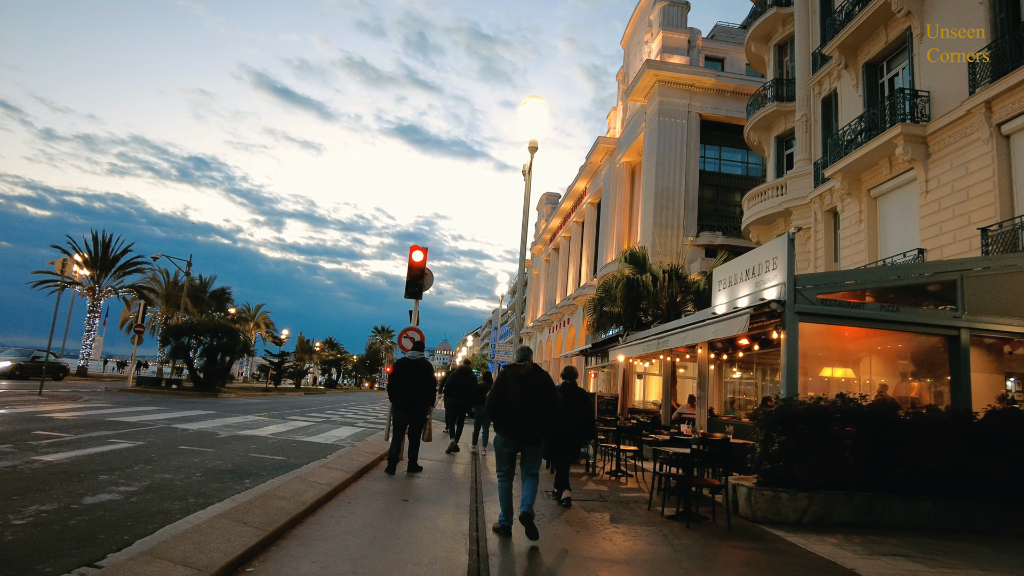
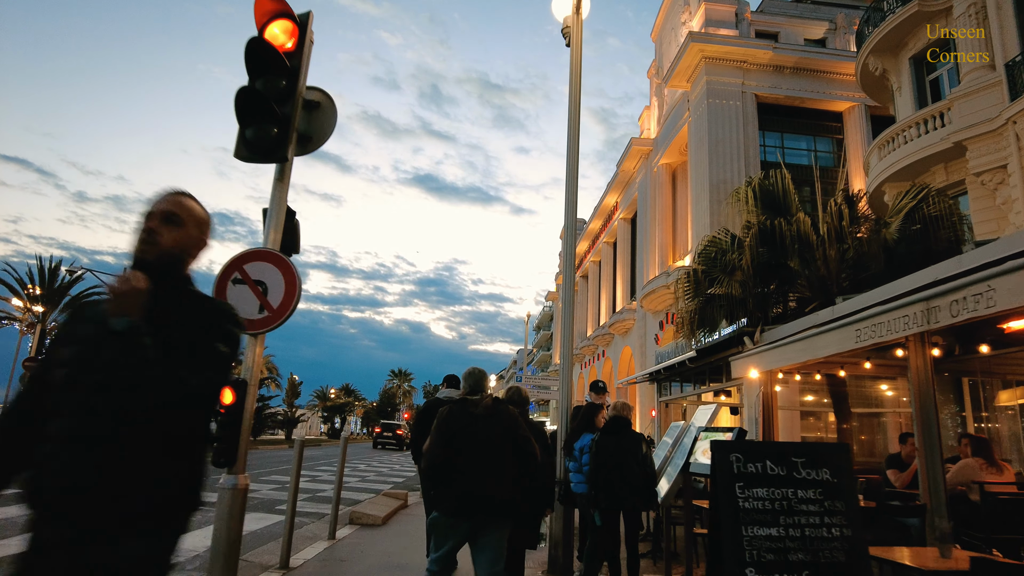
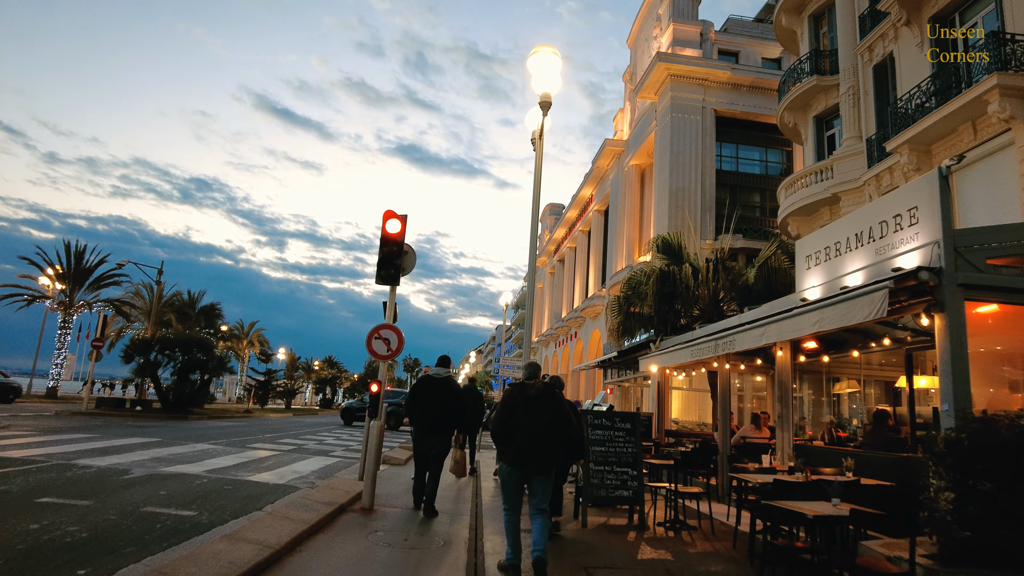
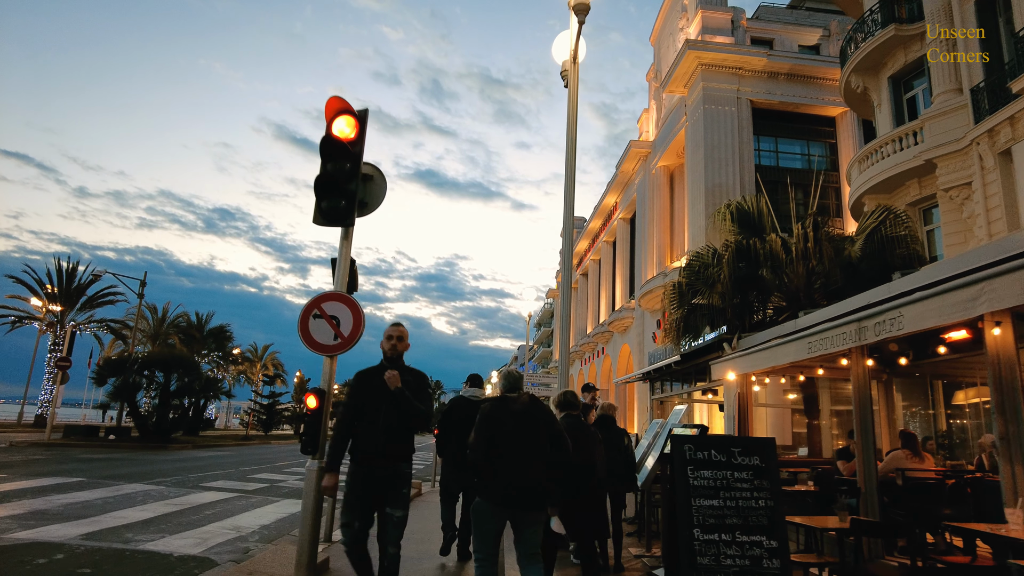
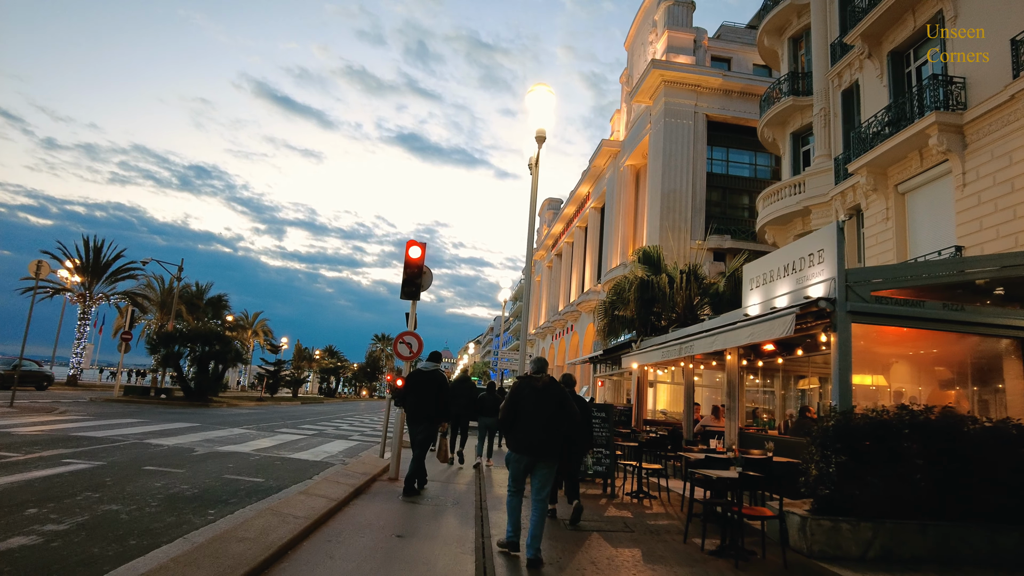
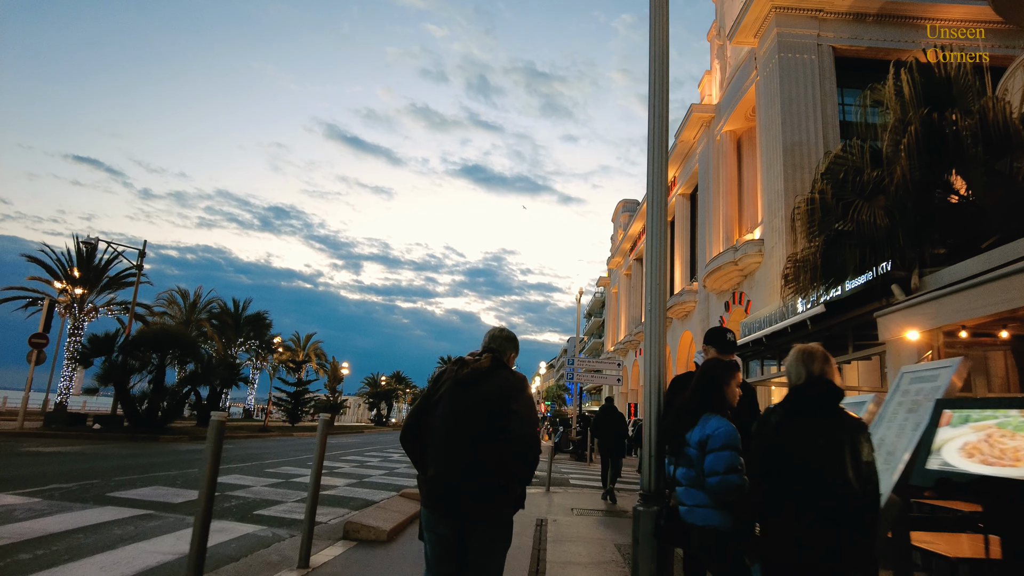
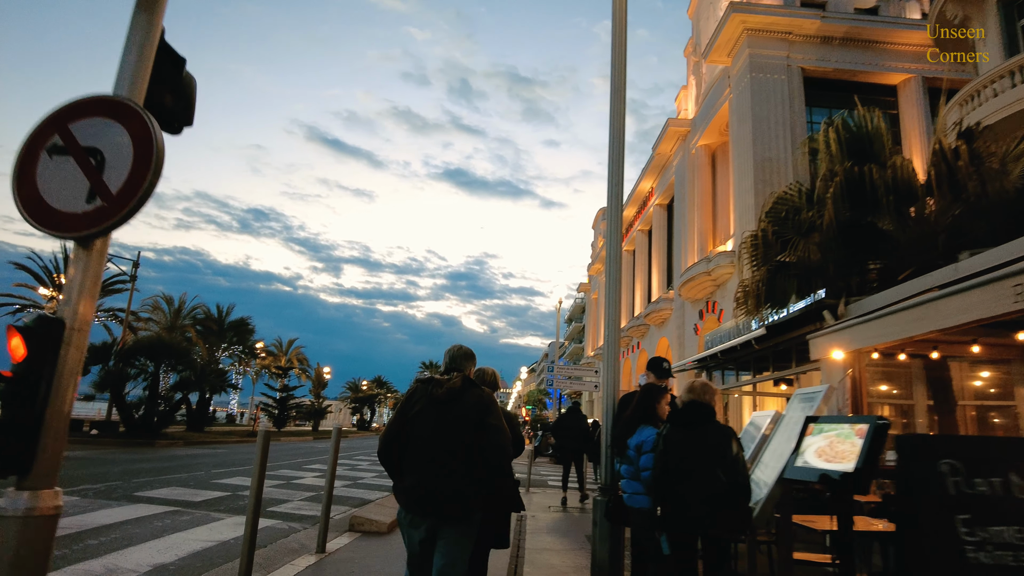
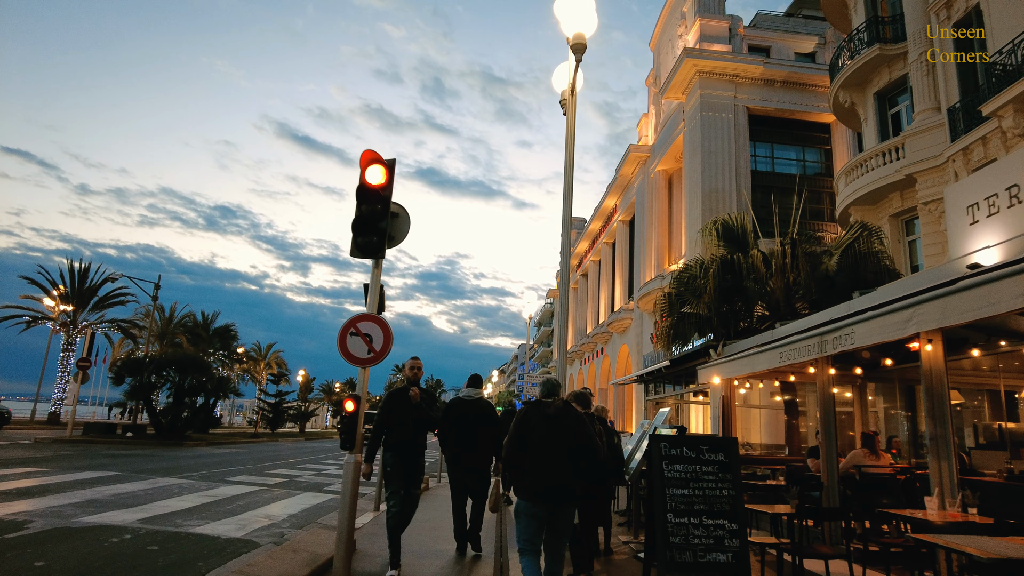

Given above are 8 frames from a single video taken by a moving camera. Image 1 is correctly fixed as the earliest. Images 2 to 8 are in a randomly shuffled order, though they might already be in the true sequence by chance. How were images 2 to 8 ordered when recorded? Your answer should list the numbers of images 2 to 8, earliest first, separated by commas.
5, 3, 8, 4, 2, 7, 6
